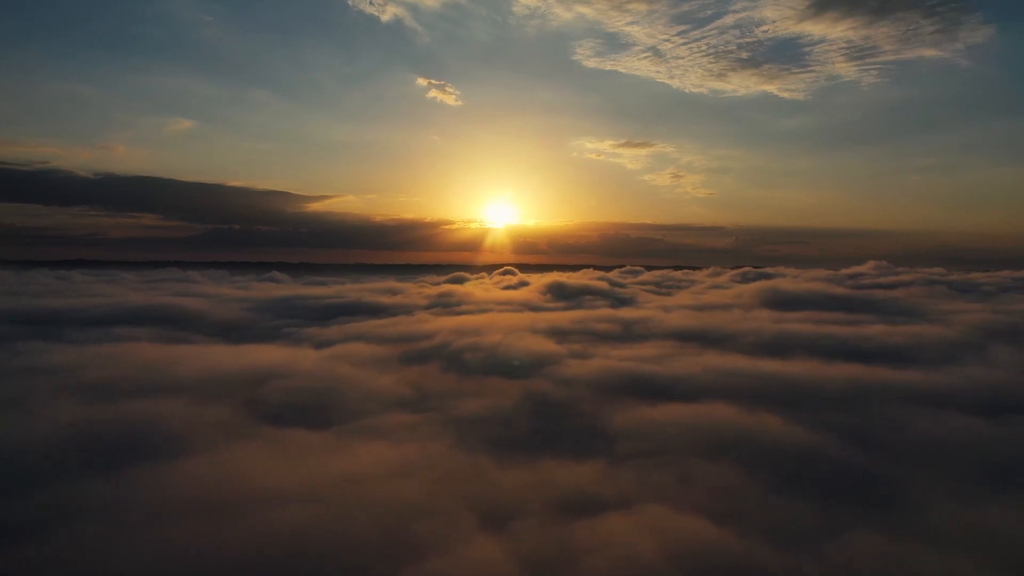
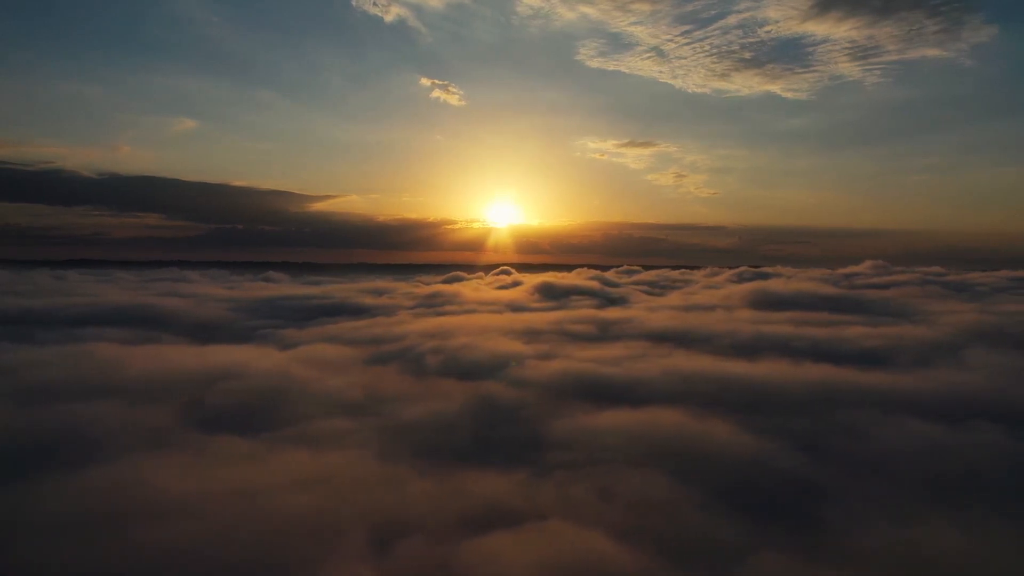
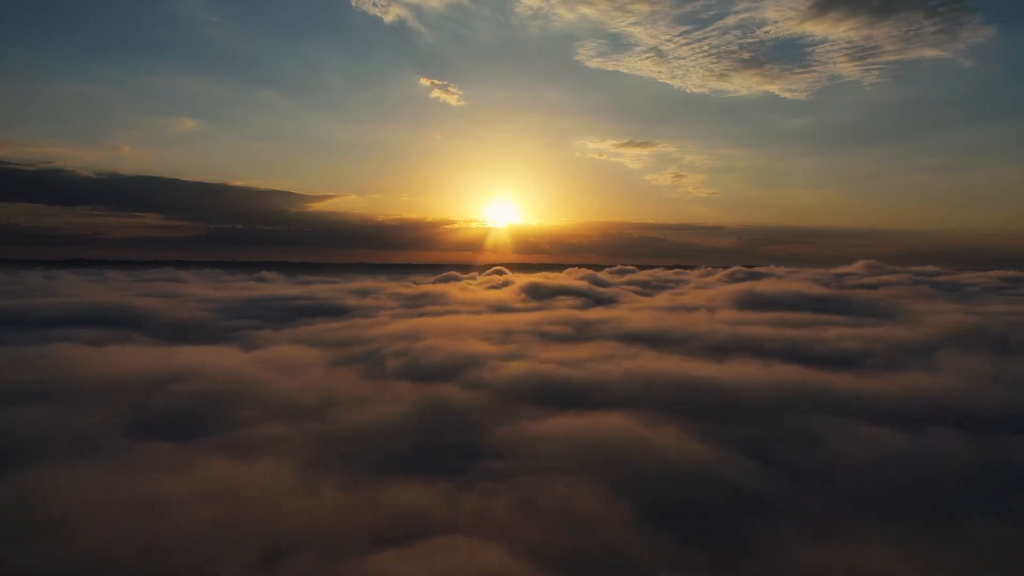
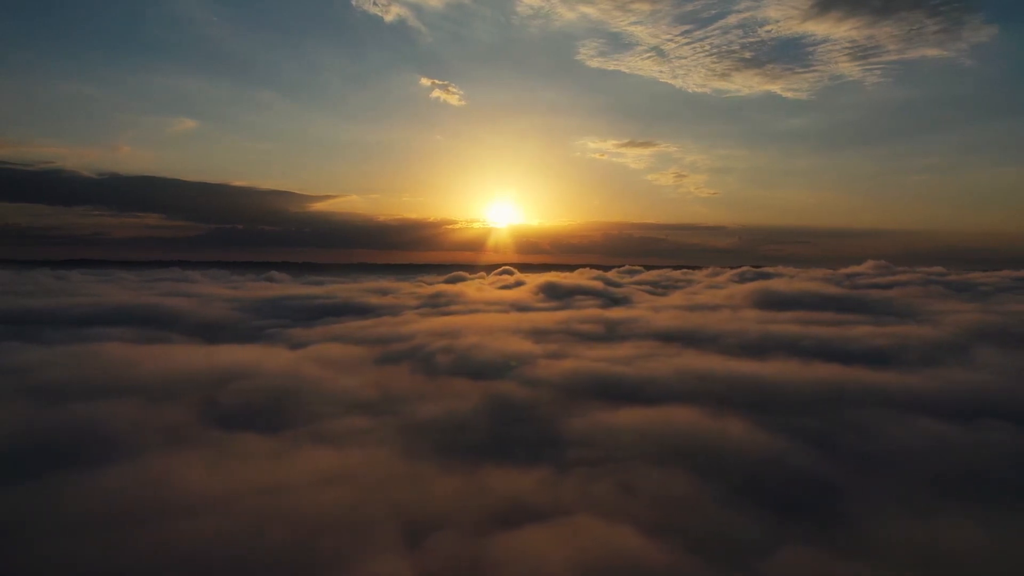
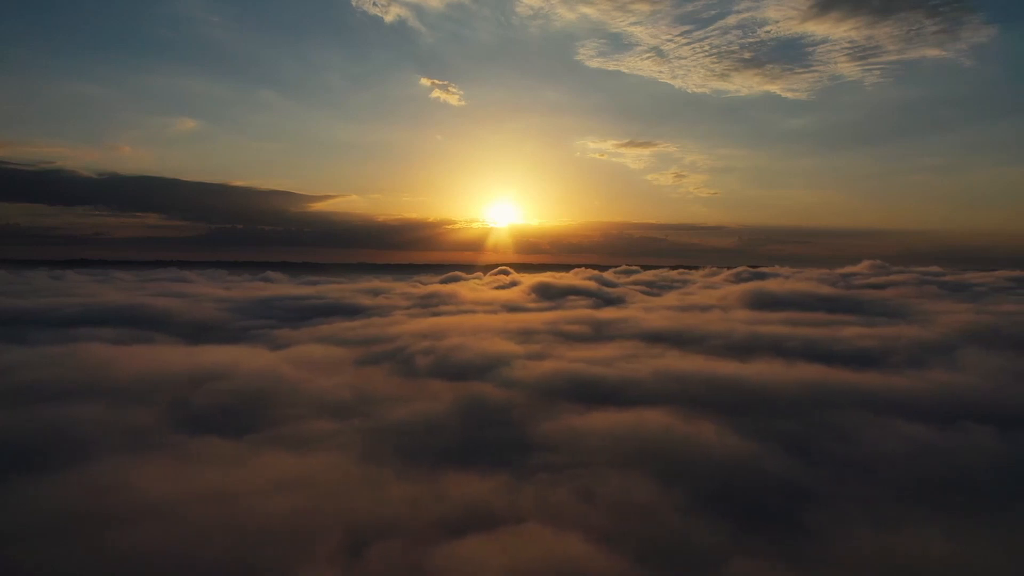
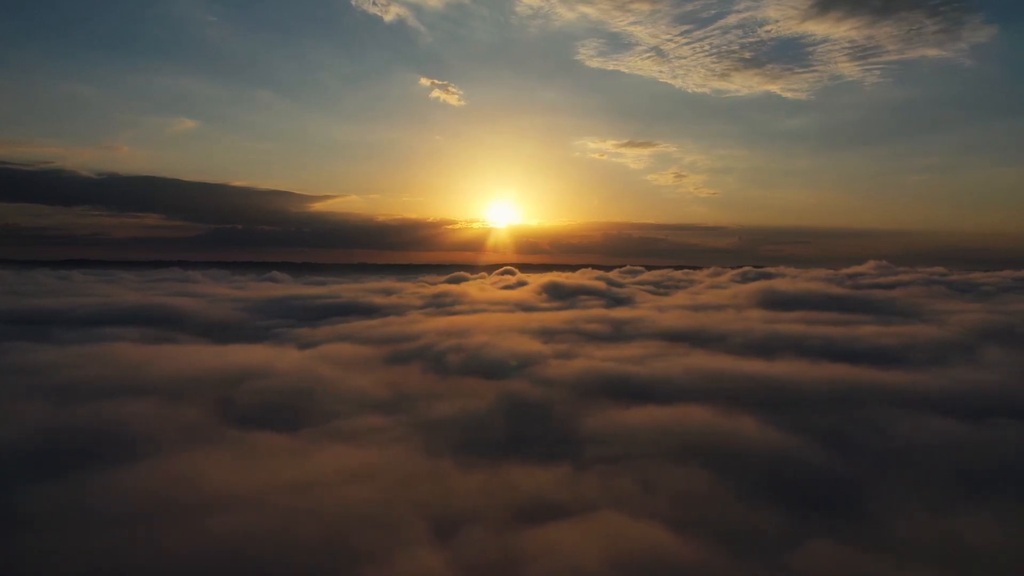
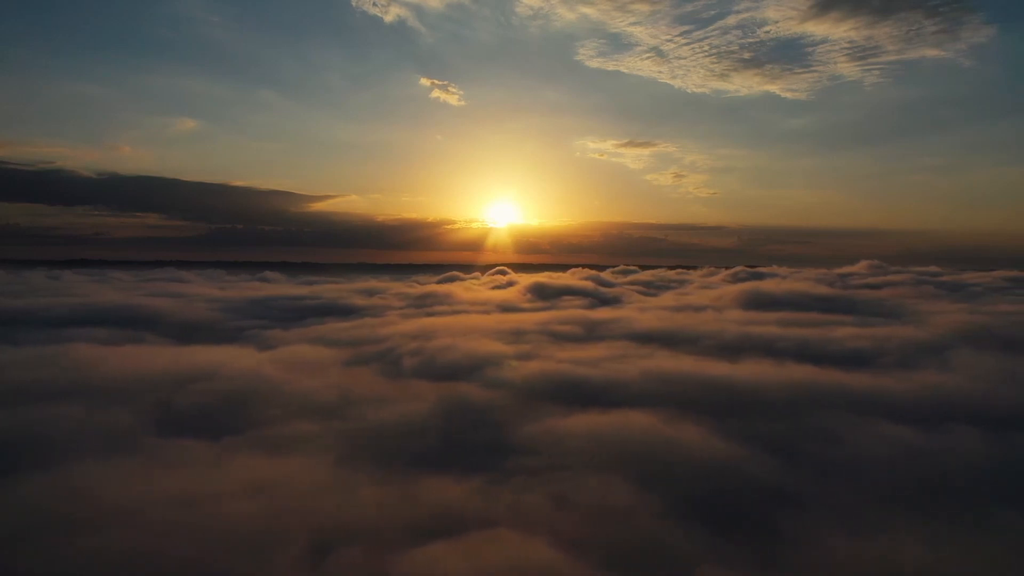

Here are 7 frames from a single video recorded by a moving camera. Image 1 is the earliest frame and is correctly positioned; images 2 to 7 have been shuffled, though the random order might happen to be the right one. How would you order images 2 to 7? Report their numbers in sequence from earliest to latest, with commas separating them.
6, 4, 2, 5, 7, 3
